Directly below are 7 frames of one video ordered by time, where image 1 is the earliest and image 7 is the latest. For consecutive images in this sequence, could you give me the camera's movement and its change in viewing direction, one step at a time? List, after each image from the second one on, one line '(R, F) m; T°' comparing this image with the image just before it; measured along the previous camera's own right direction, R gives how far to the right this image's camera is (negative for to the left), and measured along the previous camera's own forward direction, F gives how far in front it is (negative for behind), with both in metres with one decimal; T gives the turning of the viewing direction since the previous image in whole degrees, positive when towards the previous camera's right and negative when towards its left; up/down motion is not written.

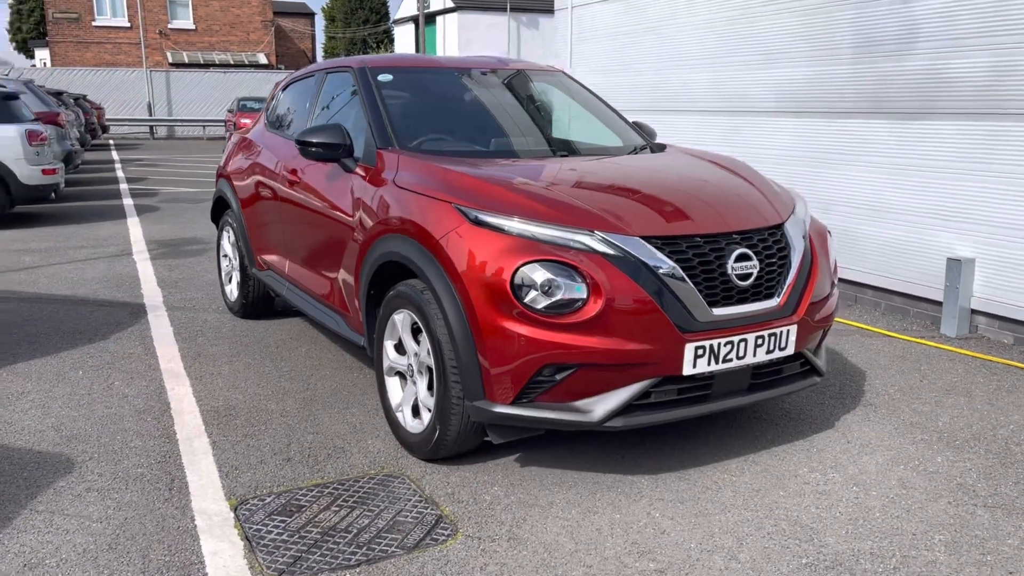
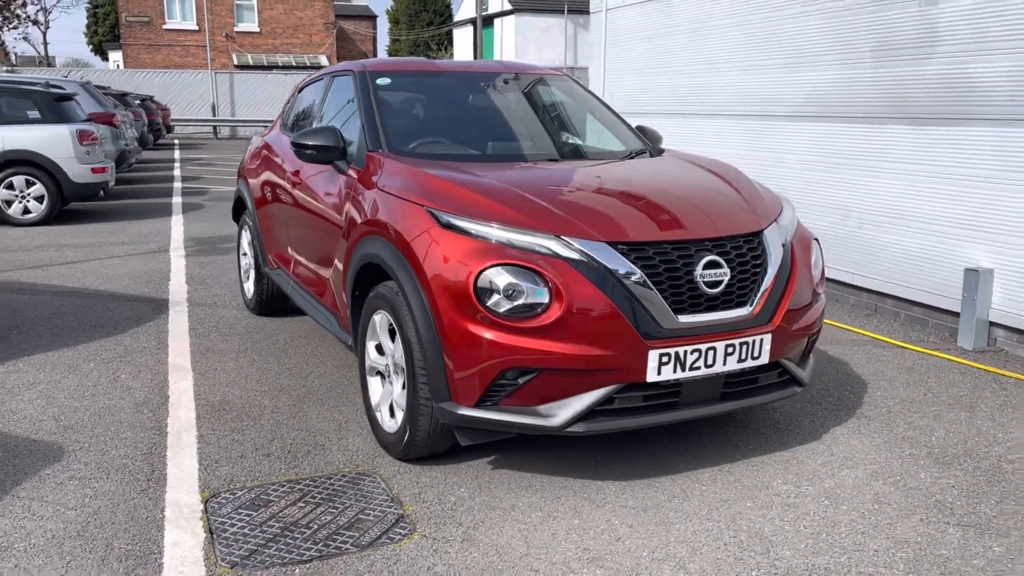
(+0.3, 0.0) m; -4°
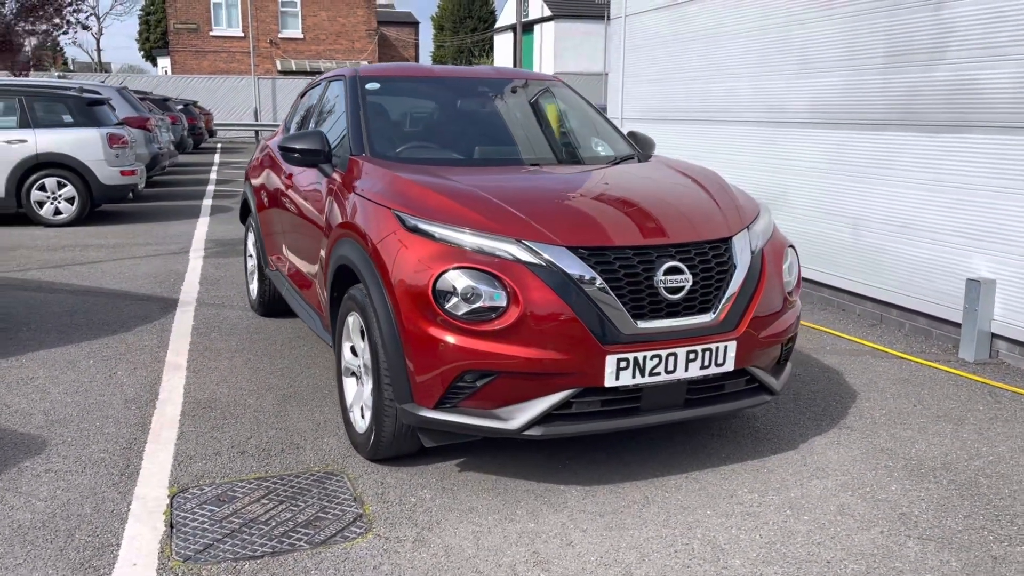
(+0.3, 0.0) m; -3°
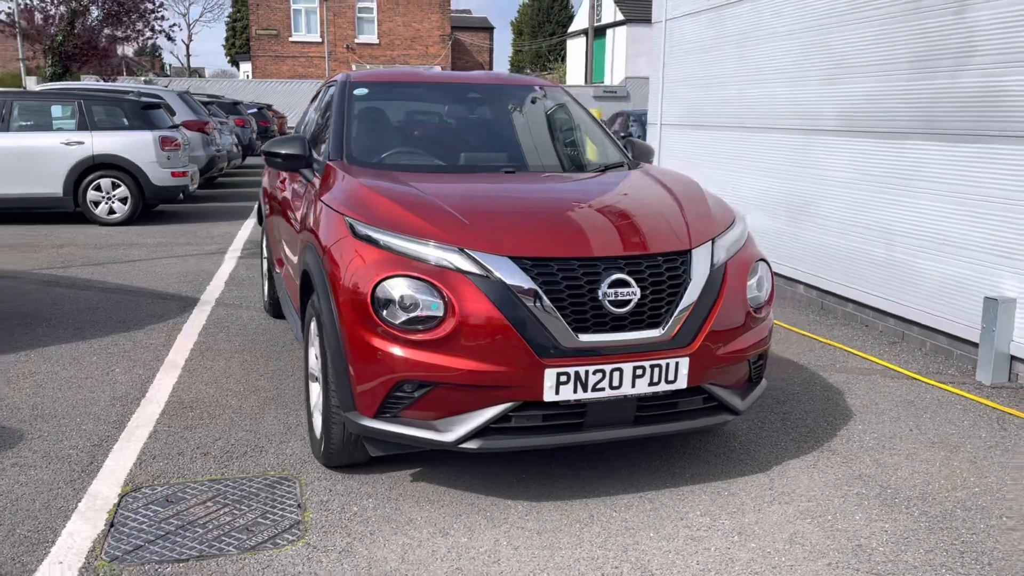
(+0.5, +0.1) m; -5°
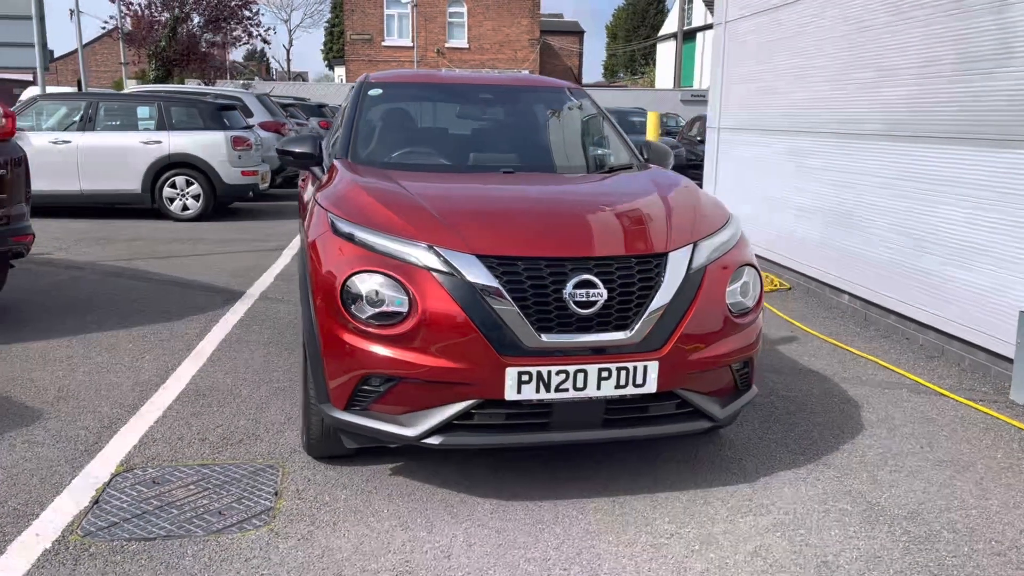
(+0.4, 0.0) m; -6°
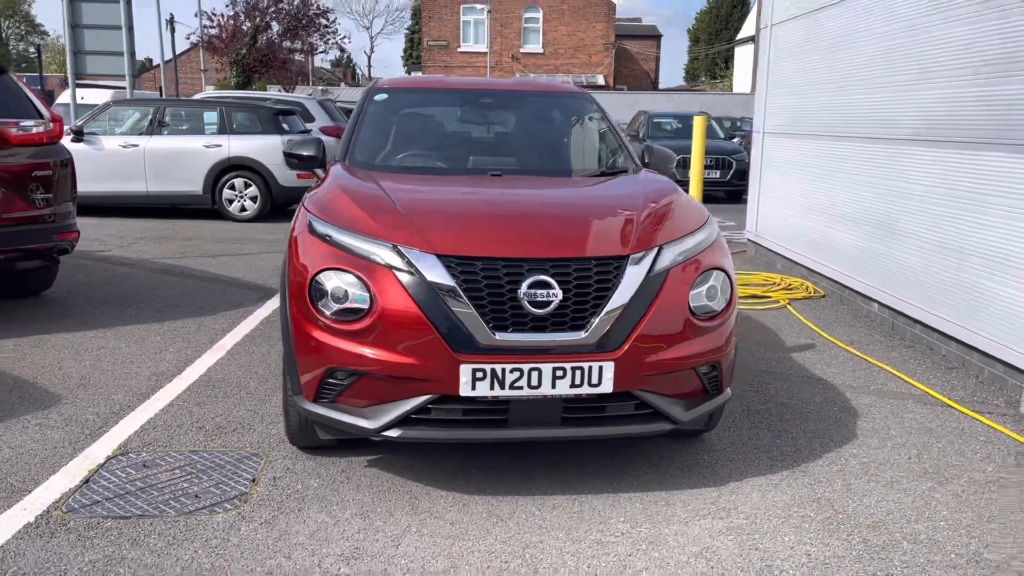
(+0.4, -0.1) m; -5°
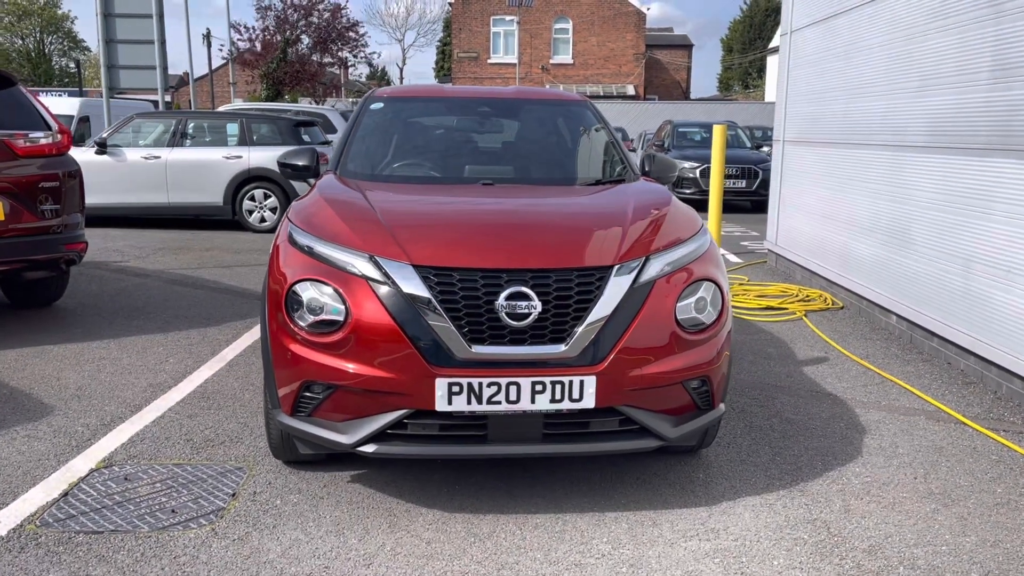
(+0.2, +0.1) m; -2°
